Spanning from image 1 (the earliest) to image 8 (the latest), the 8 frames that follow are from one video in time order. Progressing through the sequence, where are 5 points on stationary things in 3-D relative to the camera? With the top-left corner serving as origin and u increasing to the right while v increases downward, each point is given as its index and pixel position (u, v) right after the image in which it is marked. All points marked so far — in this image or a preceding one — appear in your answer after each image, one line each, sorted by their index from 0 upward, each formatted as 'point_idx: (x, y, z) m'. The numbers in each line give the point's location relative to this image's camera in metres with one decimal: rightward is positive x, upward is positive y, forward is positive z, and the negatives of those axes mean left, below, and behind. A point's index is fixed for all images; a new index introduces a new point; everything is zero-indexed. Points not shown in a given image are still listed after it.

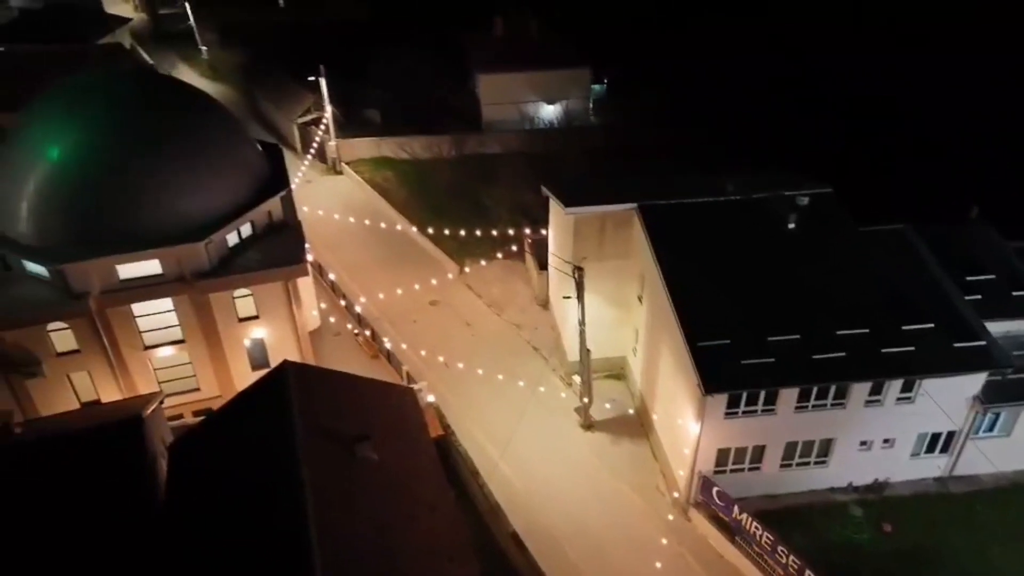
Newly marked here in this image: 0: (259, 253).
0: (-5.5, +0.8, +15.3) m
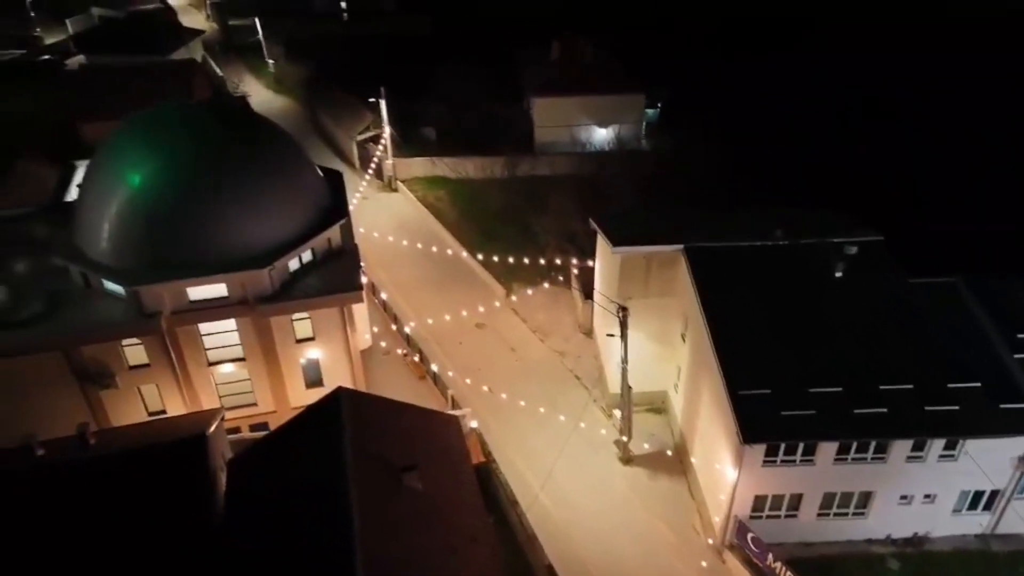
0: (-4.4, +0.2, +16.1) m
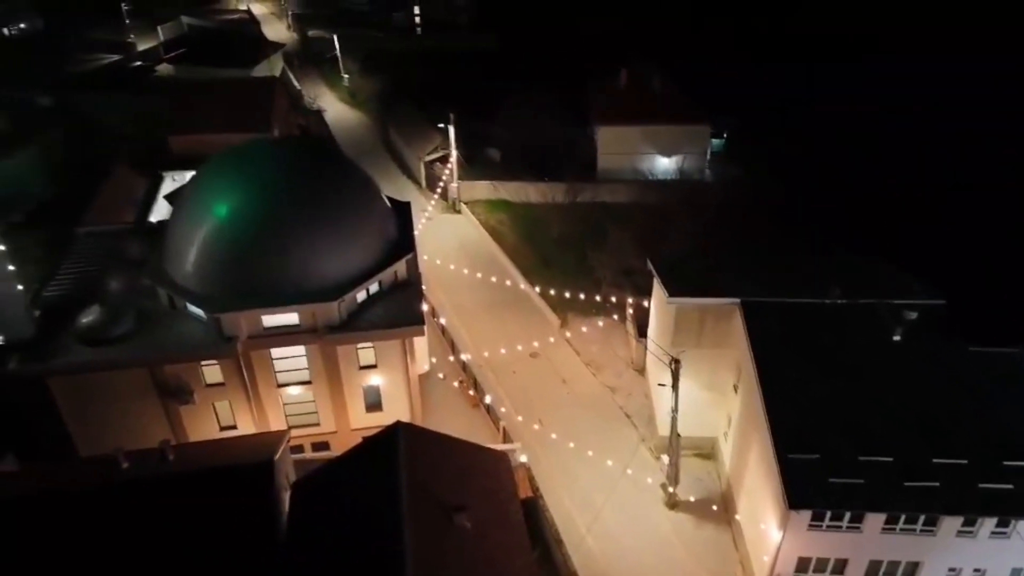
0: (-3.1, -0.5, +16.9) m
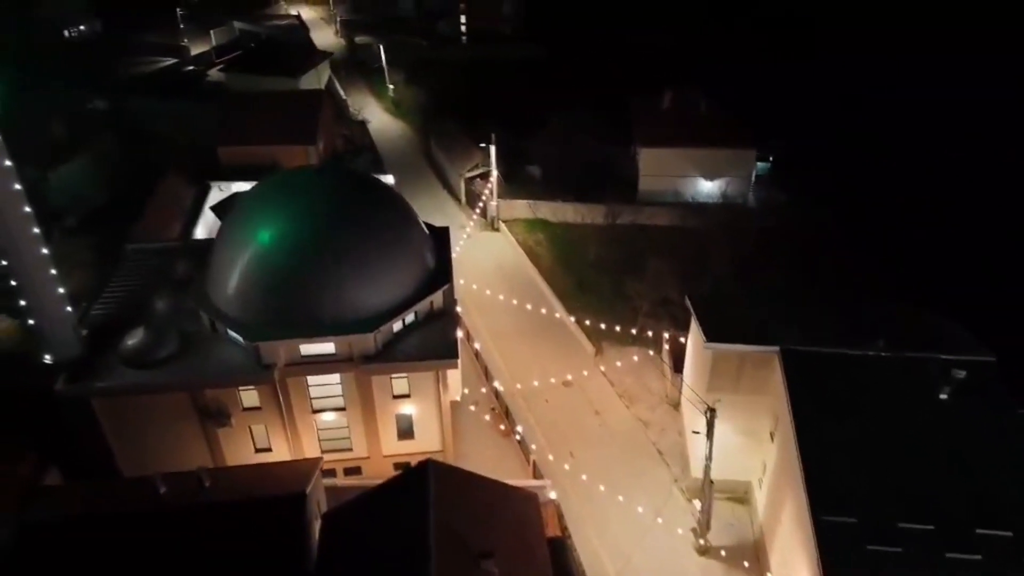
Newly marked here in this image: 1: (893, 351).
0: (-2.3, -1.2, +17.0) m
1: (+8.0, -1.3, +14.9) m
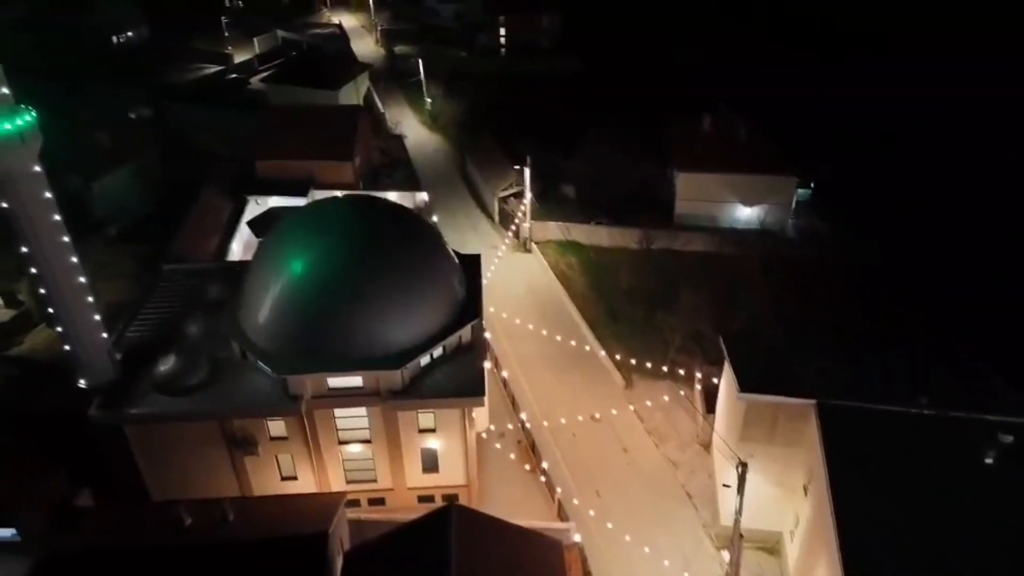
0: (-1.6, -2.1, +16.9) m
1: (+8.6, -2.4, +14.3) m
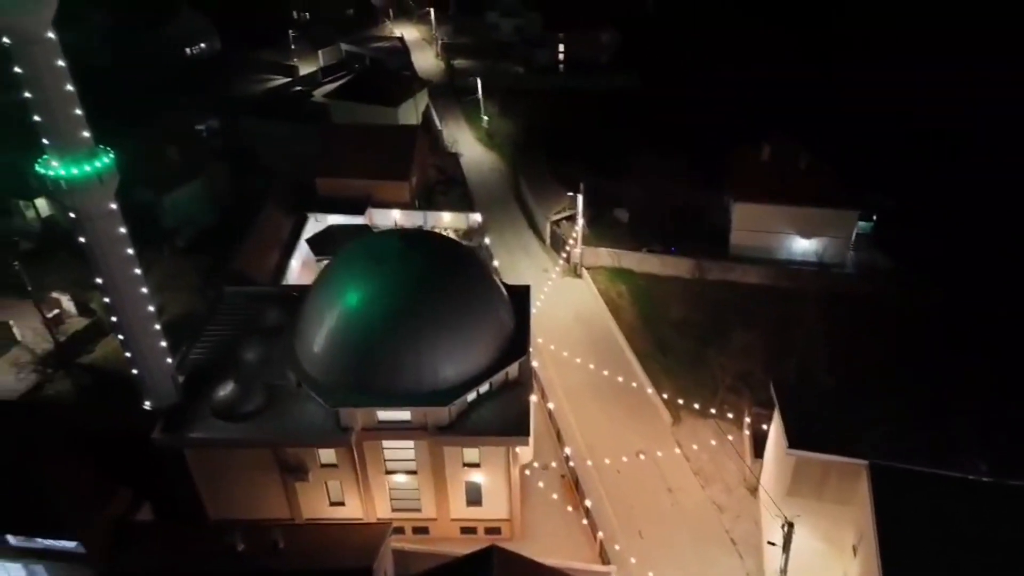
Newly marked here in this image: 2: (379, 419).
0: (-0.5, -3.0, +17.1) m
1: (+9.4, -3.7, +13.8) m
2: (-3.1, -3.1, +16.7) m
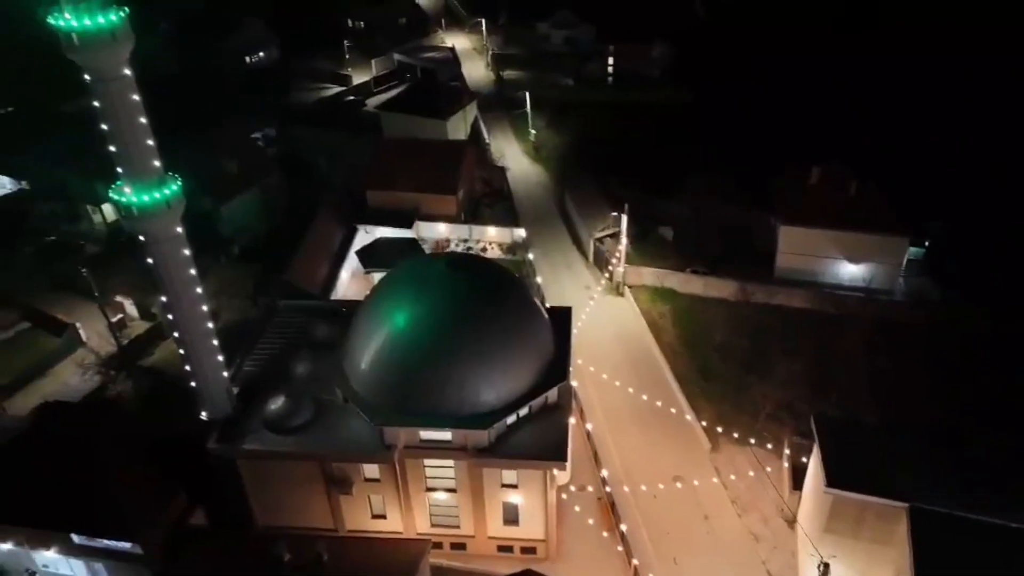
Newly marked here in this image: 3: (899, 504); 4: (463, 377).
0: (+0.5, -3.6, +17.4) m
1: (+10.2, -4.6, +13.6) m
2: (-2.2, -3.6, +17.2) m
3: (+7.8, -4.3, +14.3) m
4: (-1.2, -2.1, +16.9) m
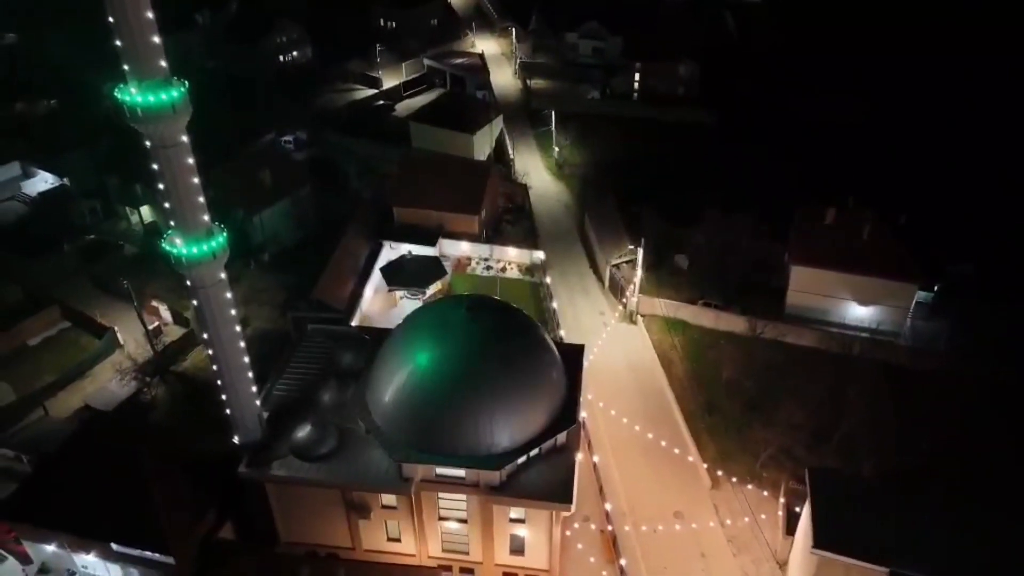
0: (+0.7, -4.9, +18.6) m
1: (+10.3, -6.3, +14.5) m
2: (-2.0, -4.8, +18.4) m
3: (+7.9, -6.0, +15.2) m
4: (-0.9, -3.3, +18.0) m
